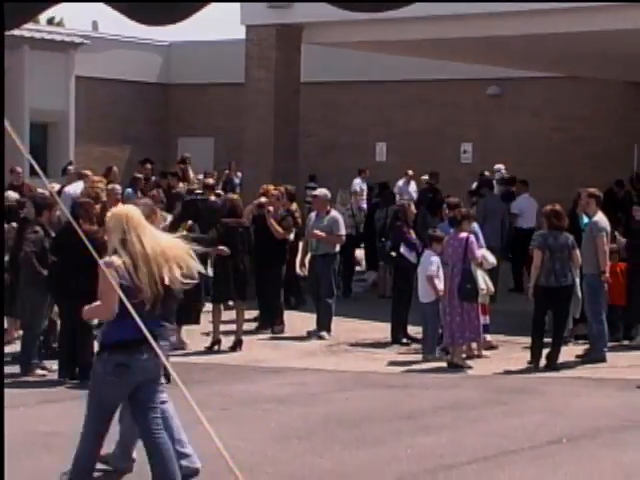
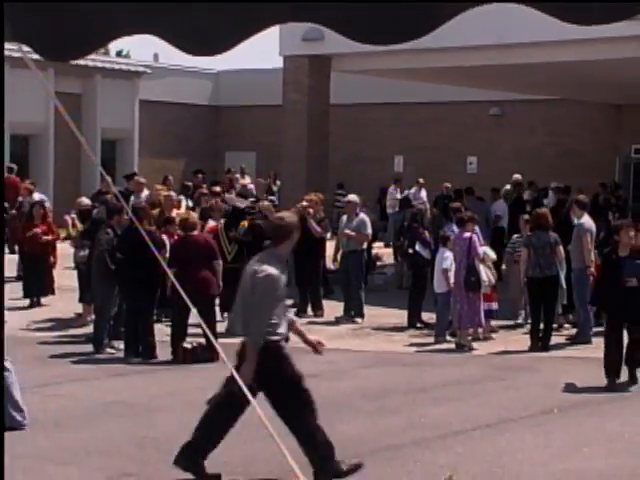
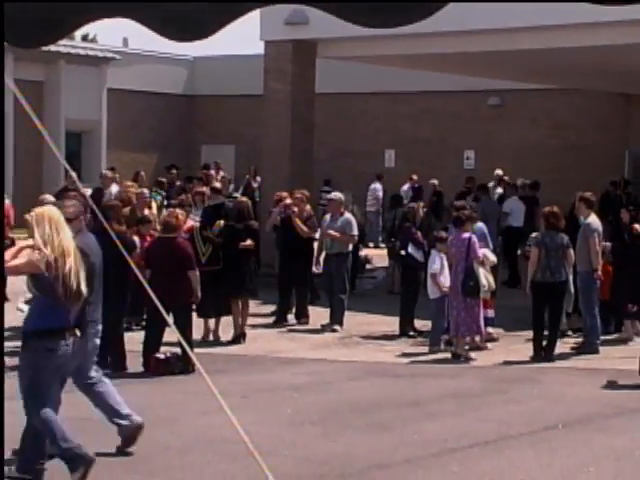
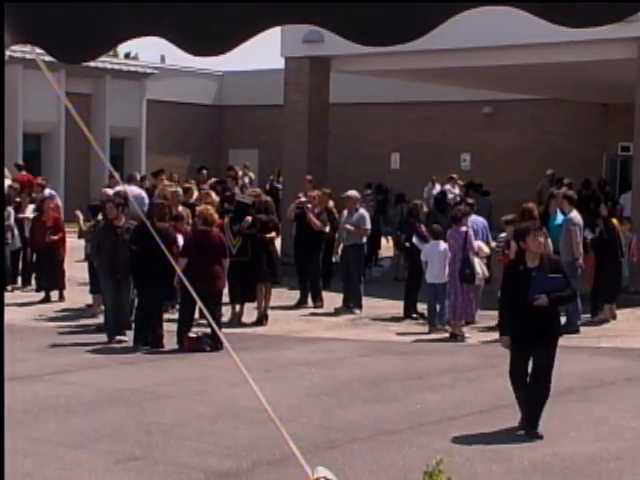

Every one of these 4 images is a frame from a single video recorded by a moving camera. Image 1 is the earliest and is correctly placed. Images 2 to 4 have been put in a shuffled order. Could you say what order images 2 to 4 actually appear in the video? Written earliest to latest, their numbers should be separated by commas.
3, 2, 4
